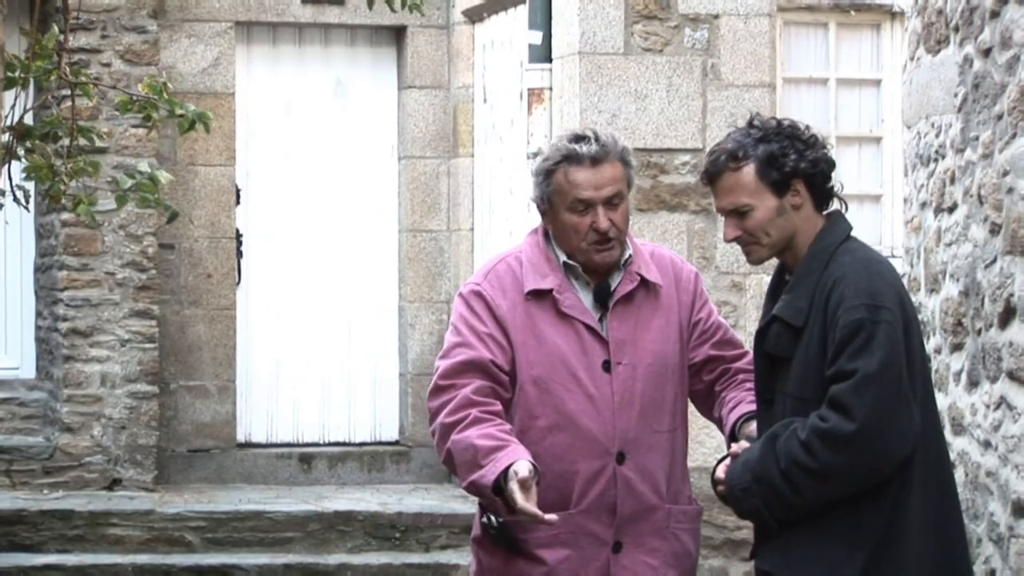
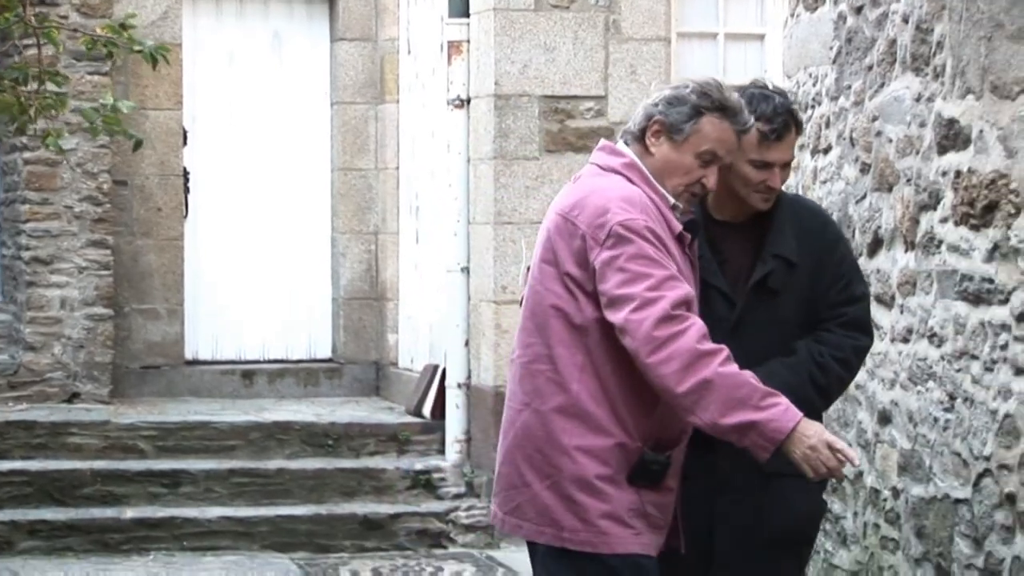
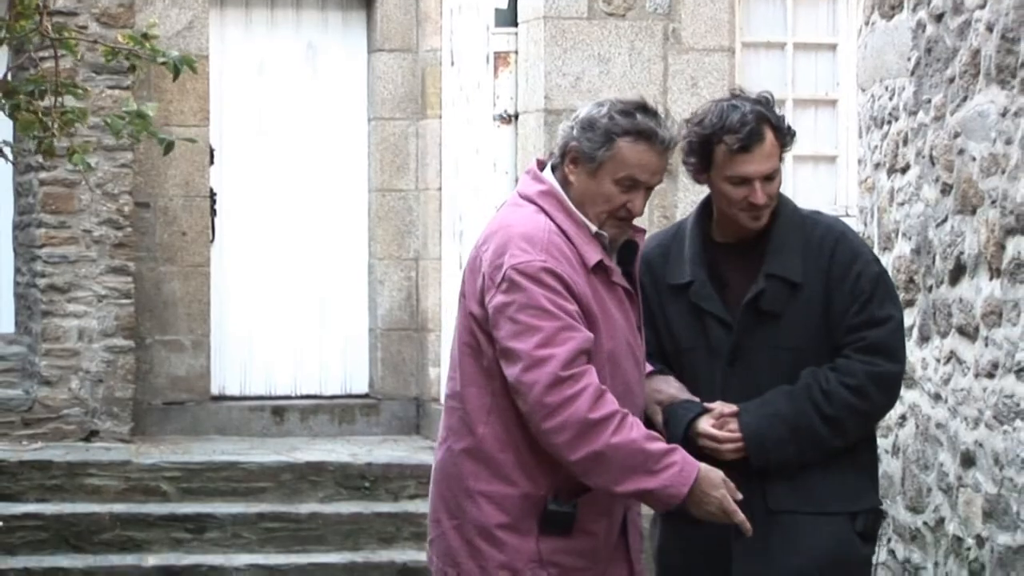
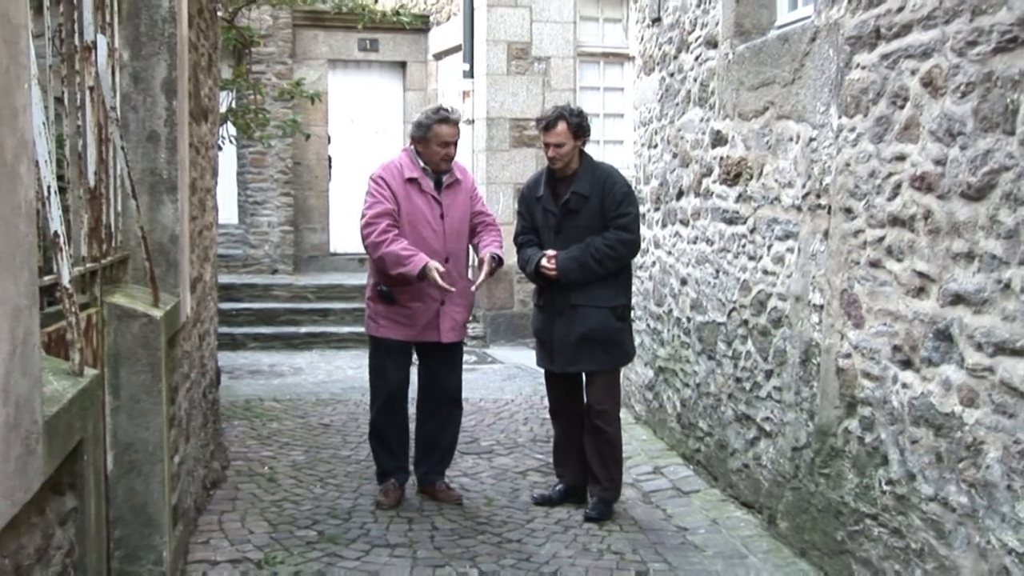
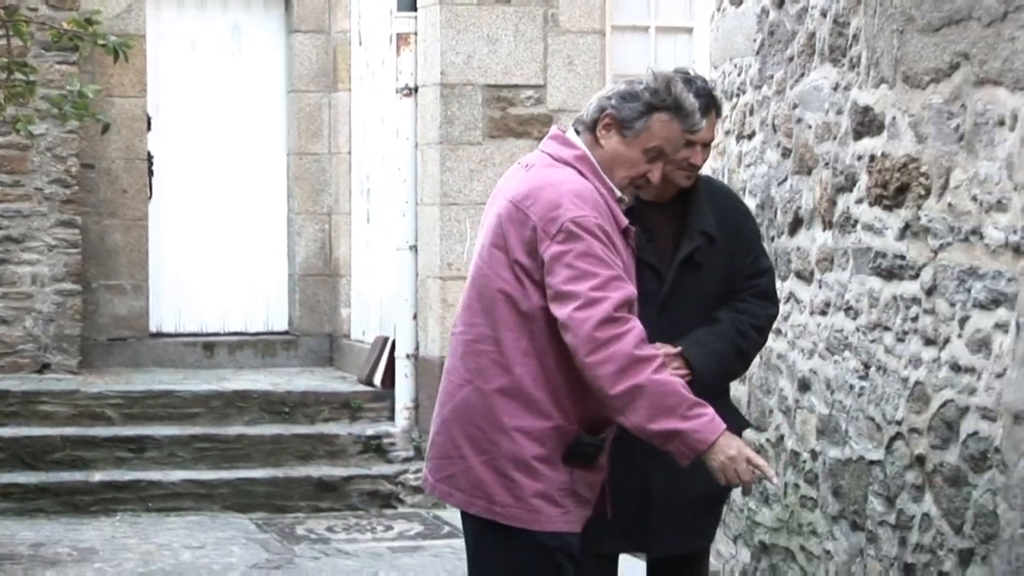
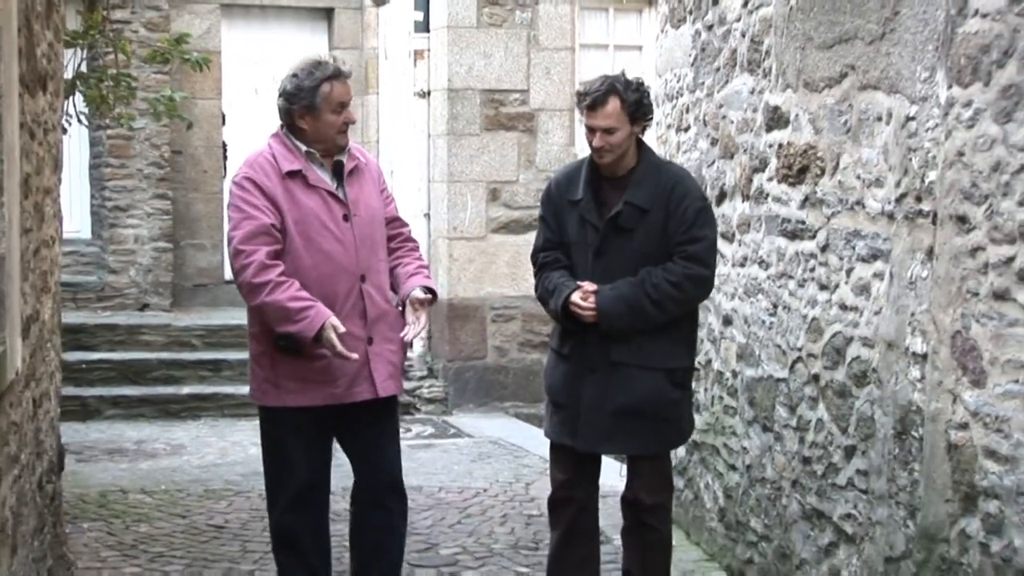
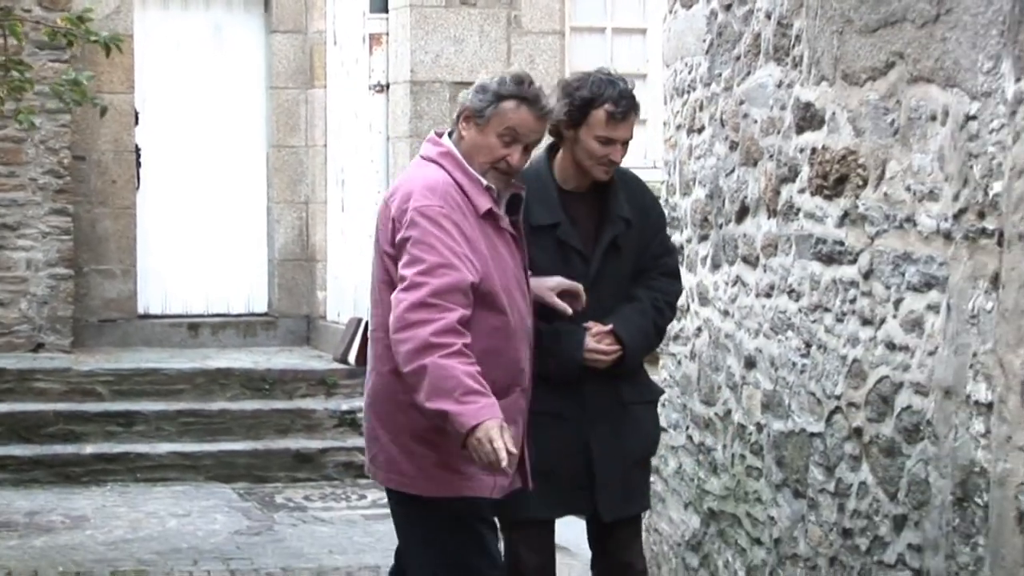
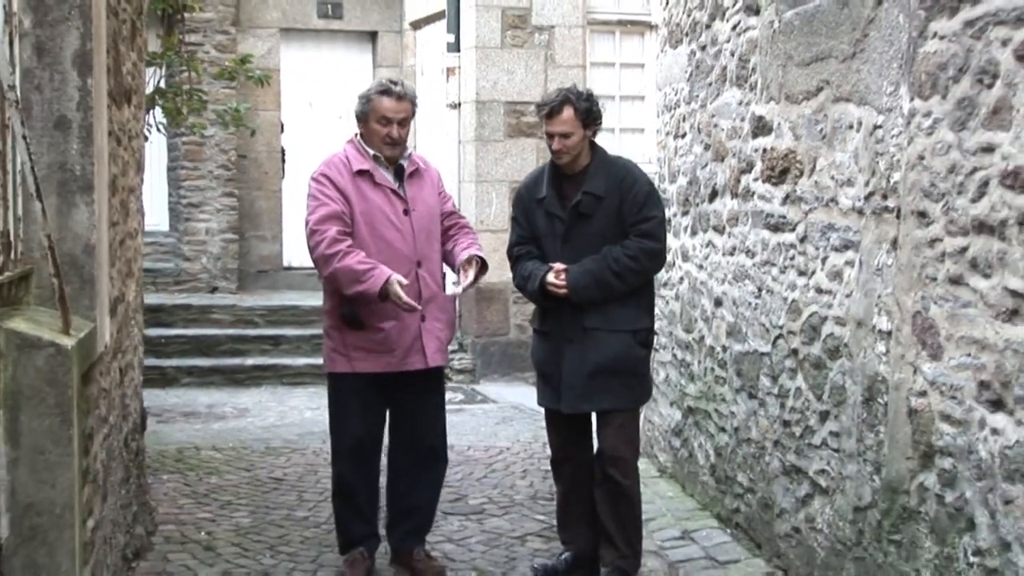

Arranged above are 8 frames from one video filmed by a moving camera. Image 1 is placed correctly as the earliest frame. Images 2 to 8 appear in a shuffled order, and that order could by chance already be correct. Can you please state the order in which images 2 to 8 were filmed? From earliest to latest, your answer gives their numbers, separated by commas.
3, 2, 5, 7, 6, 8, 4
